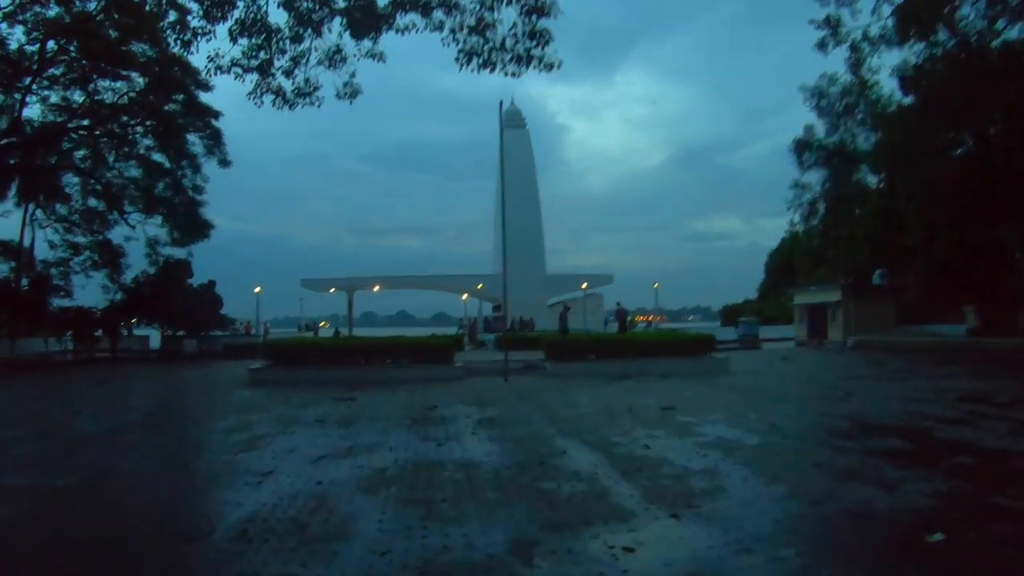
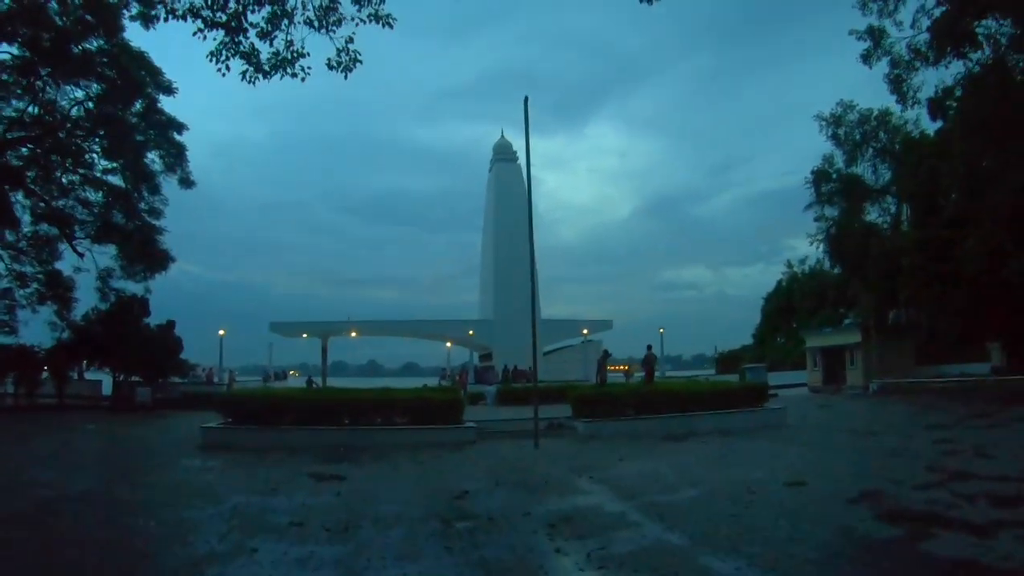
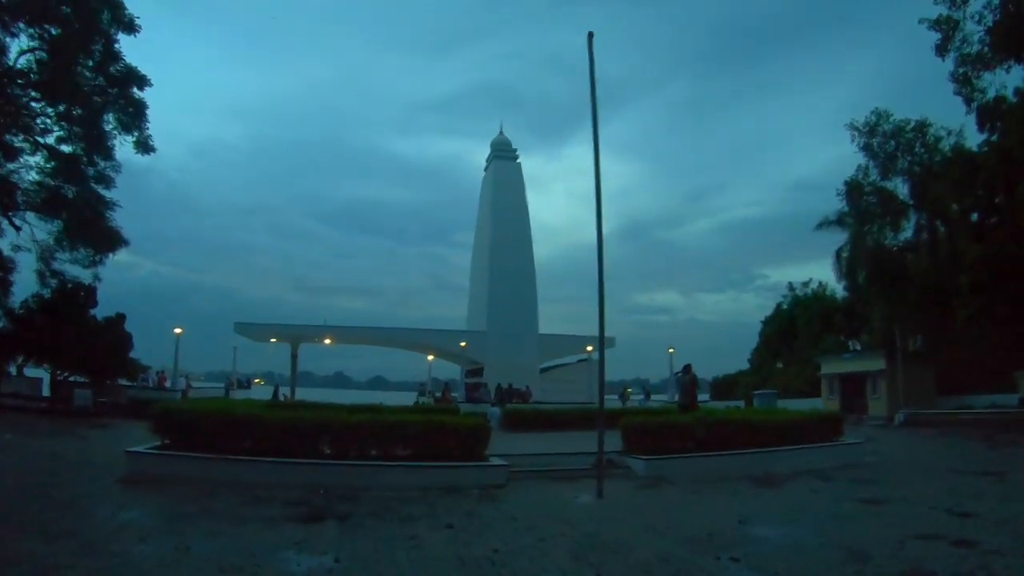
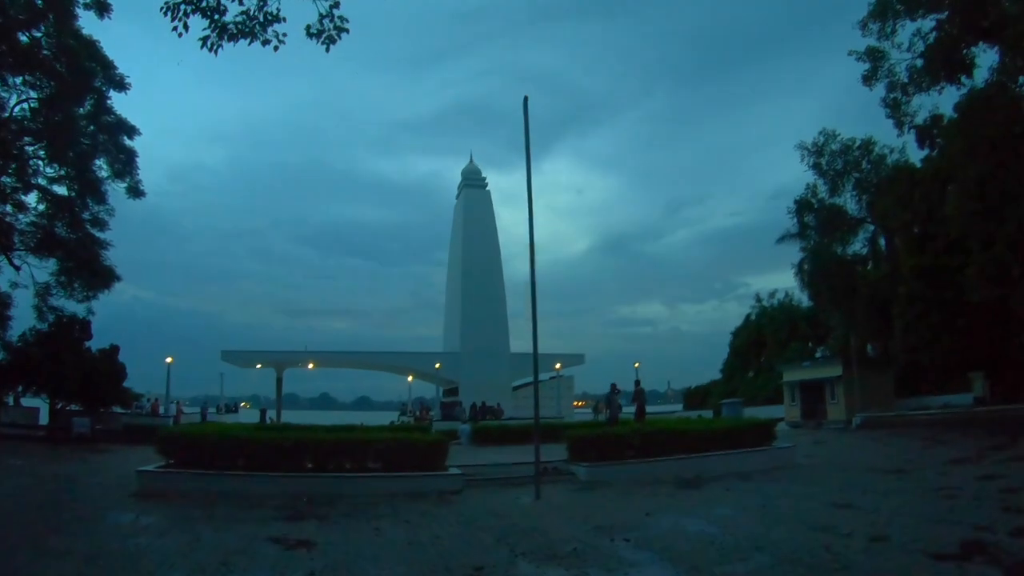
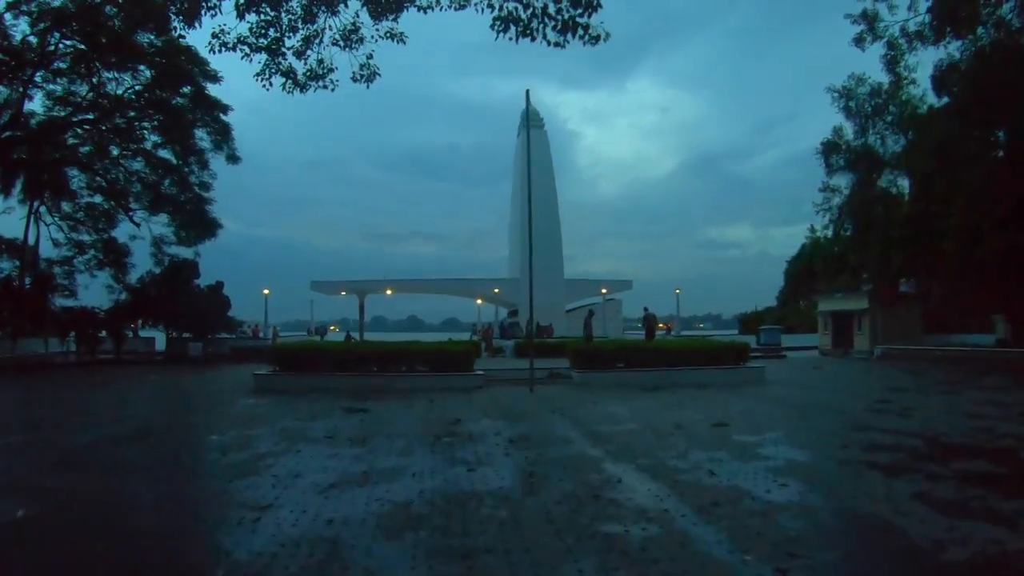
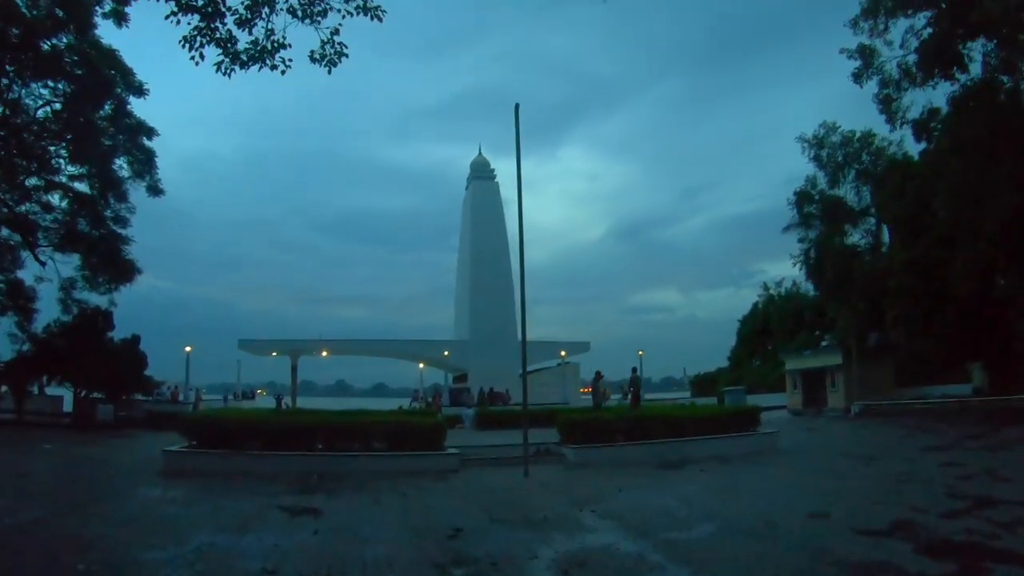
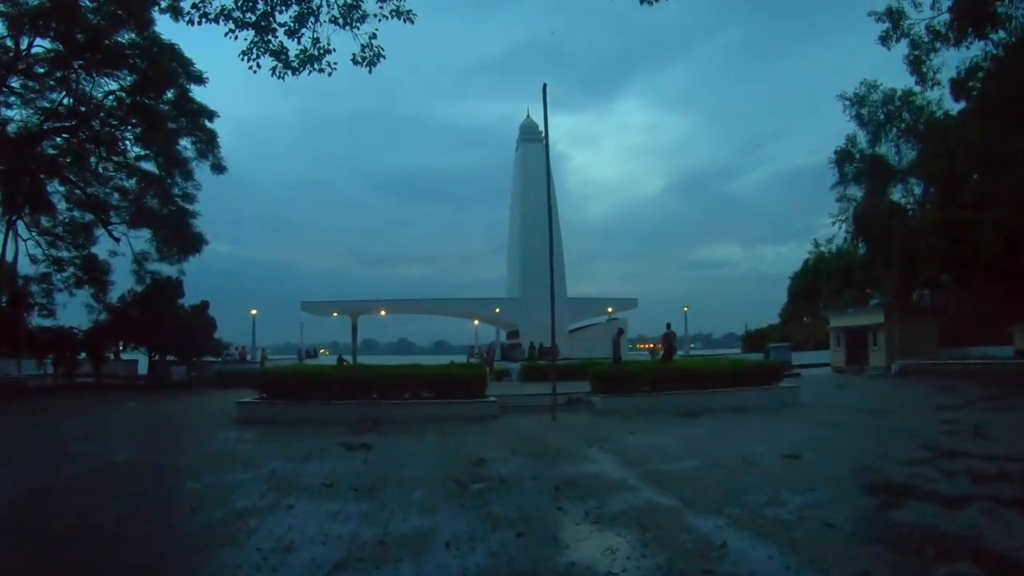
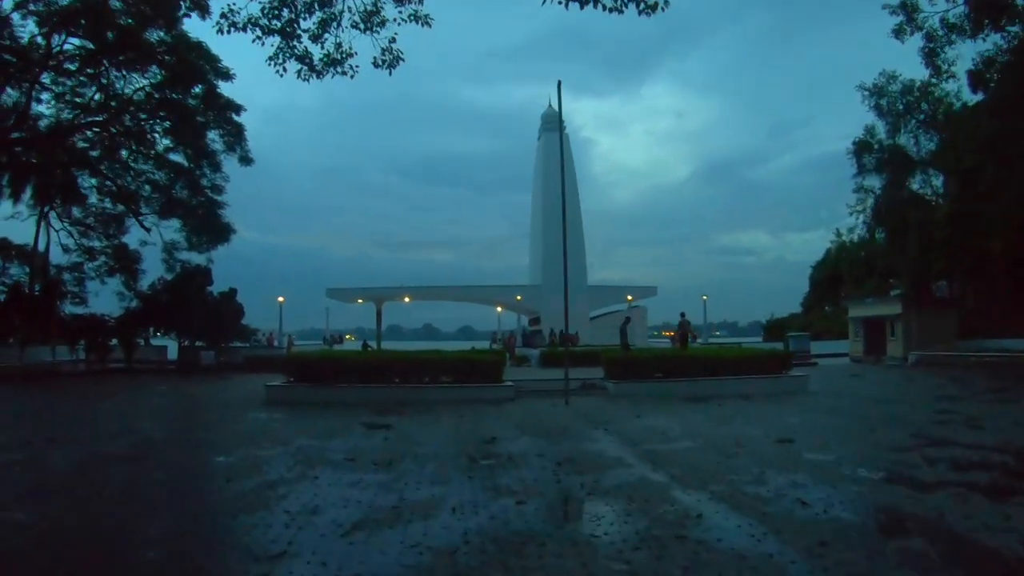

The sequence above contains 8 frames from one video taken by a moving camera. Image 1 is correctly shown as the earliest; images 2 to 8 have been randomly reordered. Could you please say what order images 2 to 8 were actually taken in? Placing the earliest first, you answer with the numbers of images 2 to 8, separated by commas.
5, 8, 7, 2, 6, 4, 3
